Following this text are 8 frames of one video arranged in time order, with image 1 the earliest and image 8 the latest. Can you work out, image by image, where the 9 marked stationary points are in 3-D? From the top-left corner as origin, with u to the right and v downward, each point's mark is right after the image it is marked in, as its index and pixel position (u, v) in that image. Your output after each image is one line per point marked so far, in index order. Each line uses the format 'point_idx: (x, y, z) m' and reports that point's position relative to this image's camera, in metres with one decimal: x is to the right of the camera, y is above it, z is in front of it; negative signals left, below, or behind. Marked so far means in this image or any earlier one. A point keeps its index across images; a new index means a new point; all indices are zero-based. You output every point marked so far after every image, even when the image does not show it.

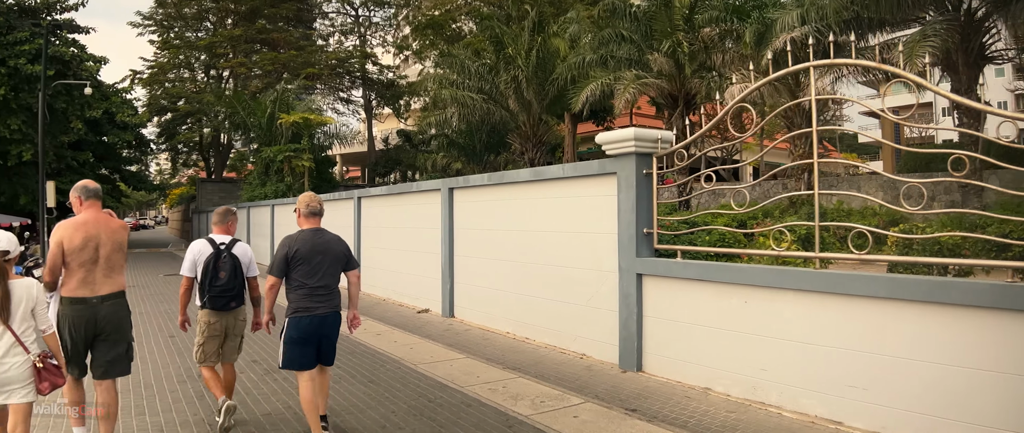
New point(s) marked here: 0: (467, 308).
0: (-0.9, -1.7, +11.4) m
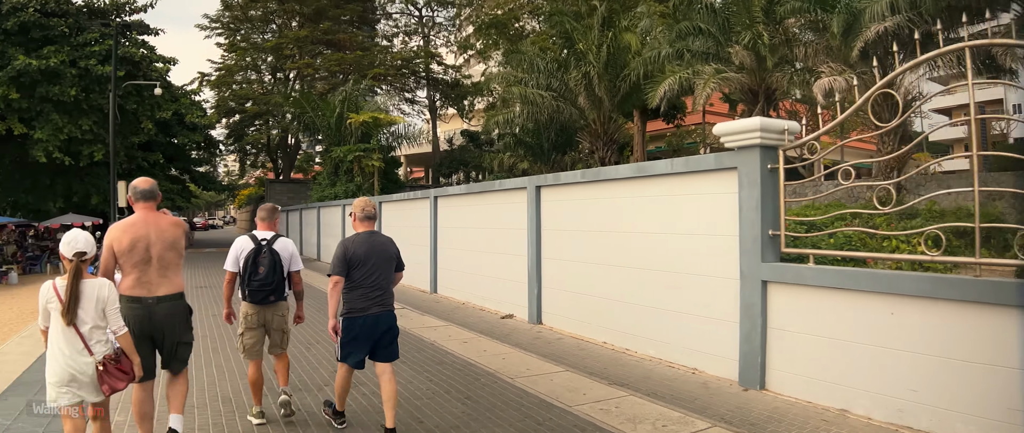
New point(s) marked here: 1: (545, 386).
0: (+0.7, -1.6, +10.1) m
1: (+0.4, -2.0, +7.2) m
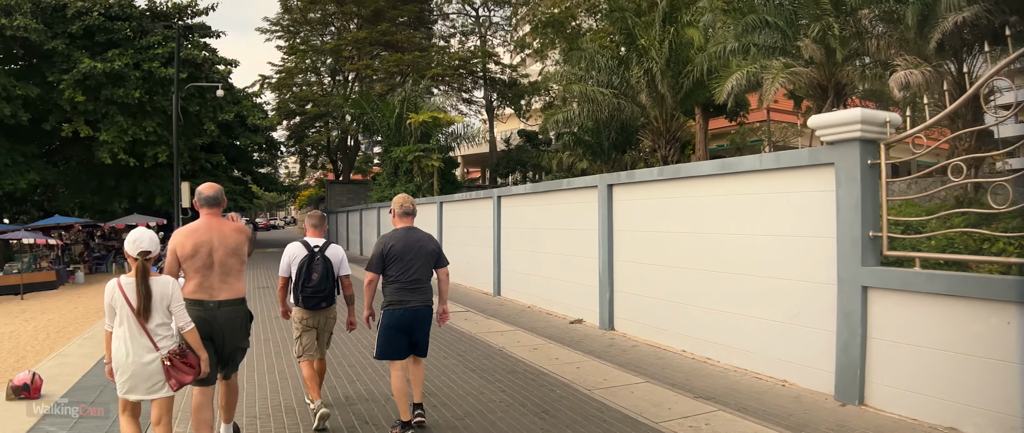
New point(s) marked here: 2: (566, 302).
0: (+1.9, -1.6, +9.4) m
1: (+1.2, -2.0, +6.5) m
2: (+0.8, -1.4, +9.9) m
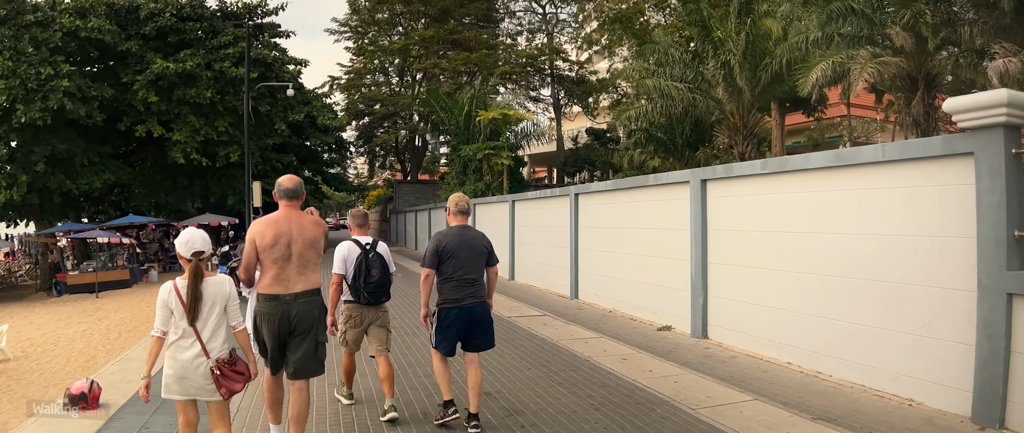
0: (+3.0, -1.5, +8.4) m
1: (+2.1, -1.9, +5.5) m
2: (+2.0, -1.4, +9.0) m
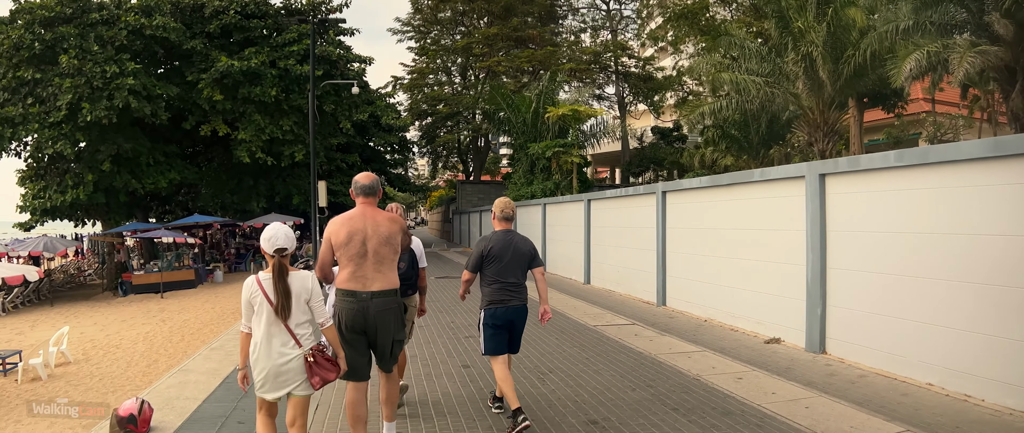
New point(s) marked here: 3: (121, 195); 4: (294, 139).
0: (+4.1, -1.5, +7.2) m
1: (+2.9, -1.8, +4.5) m
2: (+3.1, -1.3, +7.9) m
3: (-11.5, +0.6, +17.5) m
4: (-7.2, +2.6, +19.8) m
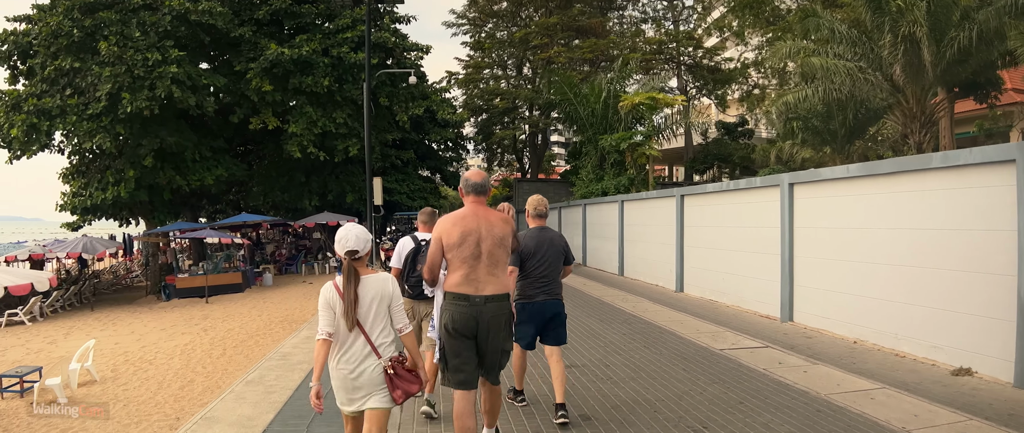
0: (+5.1, -1.4, +5.4) m
1: (+3.8, -1.8, +2.8) m
2: (+4.2, -1.3, +6.2) m
3: (-9.6, +0.6, +16.9) m
4: (-5.2, +2.5, +18.8) m
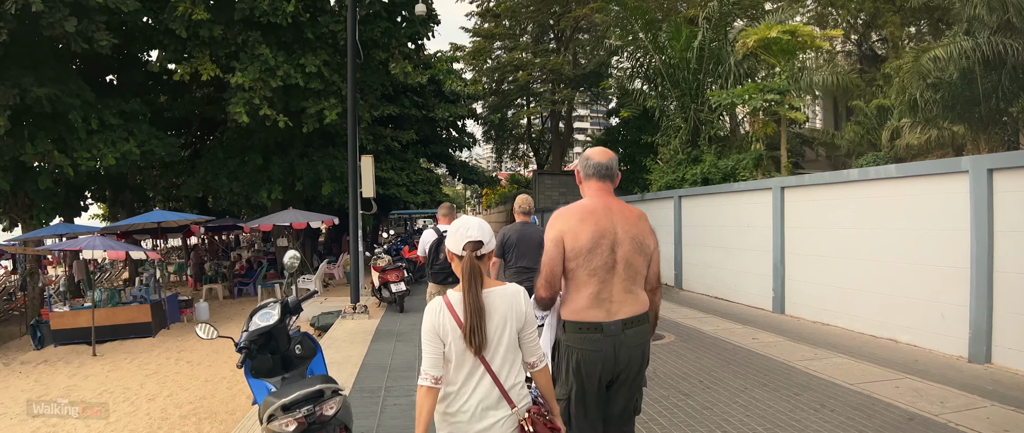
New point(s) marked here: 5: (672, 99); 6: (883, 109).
0: (+5.3, -1.4, +6.1) m
1: (+4.0, -1.7, +3.5) m
2: (+4.4, -1.3, +6.9) m
3: (-9.6, +0.5, +17.4) m
4: (-5.2, +2.4, +19.4) m
5: (+3.4, +2.5, +12.6) m
6: (+11.4, +3.3, +18.4) m
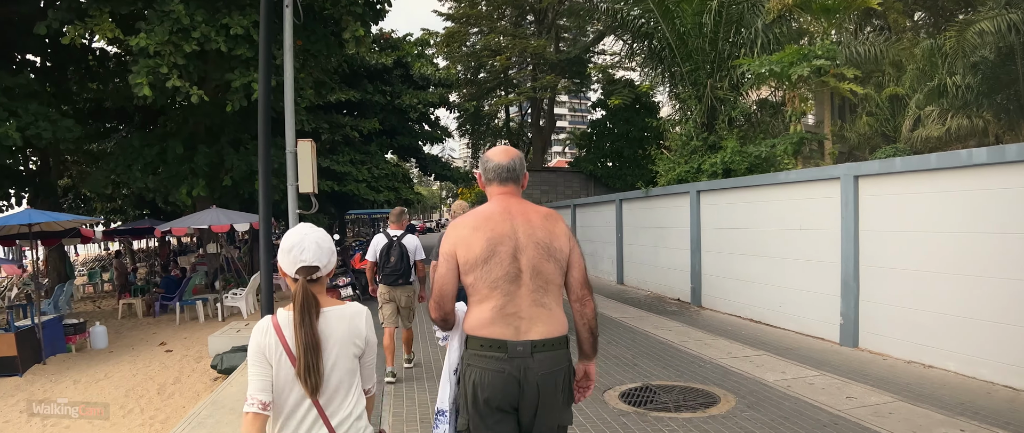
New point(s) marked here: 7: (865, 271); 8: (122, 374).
0: (+5.2, -1.4, +4.1) m
1: (+4.0, -1.7, +1.4) m
2: (+4.2, -1.3, +4.8) m
3: (-10.1, +0.5, +14.8) m
4: (-5.8, +2.4, +16.9) m
5: (+3.0, +2.5, +10.5) m
6: (+10.8, +3.3, +16.6) m
7: (+3.8, -0.6, +6.0) m
8: (-4.9, -1.9, +7.5) m
